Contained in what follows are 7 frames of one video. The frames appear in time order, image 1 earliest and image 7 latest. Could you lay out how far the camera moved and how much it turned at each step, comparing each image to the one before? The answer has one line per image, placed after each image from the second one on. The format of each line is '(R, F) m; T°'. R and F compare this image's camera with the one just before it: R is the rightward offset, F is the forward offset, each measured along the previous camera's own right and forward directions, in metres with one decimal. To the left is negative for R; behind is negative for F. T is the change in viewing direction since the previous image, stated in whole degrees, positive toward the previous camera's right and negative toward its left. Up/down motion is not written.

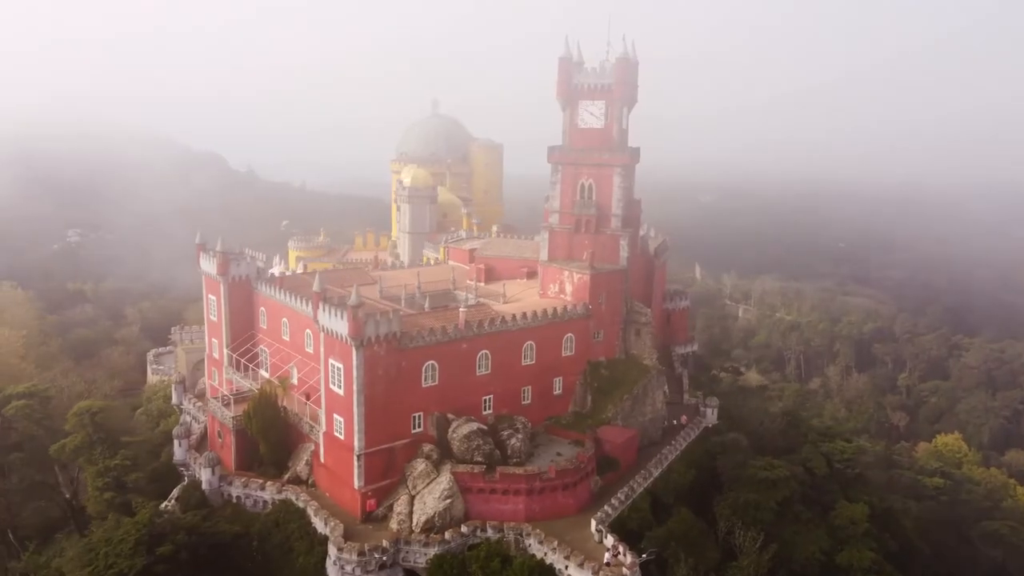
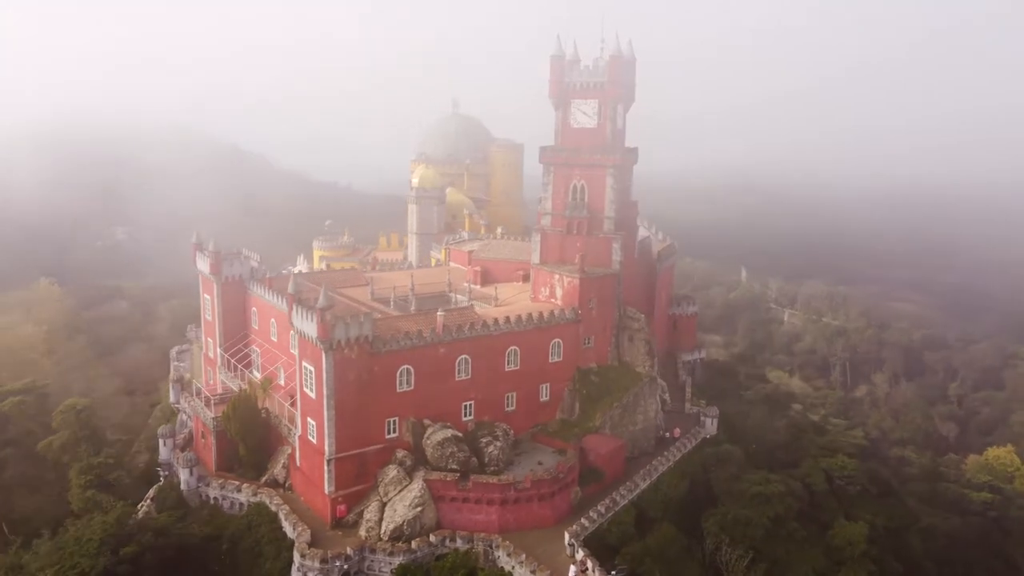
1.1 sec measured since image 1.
(+2.3, +0.8) m; -3°
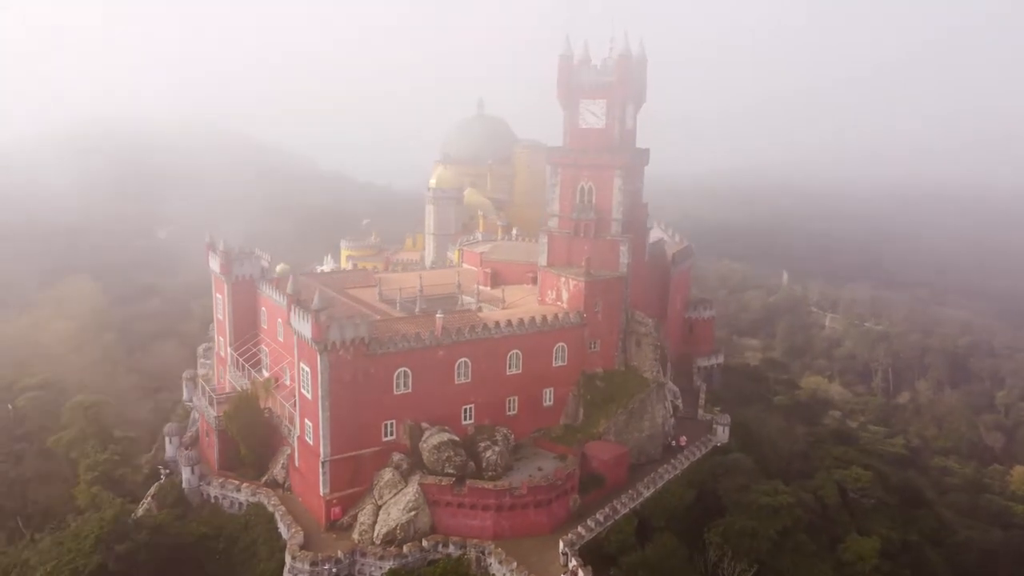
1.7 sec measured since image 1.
(+1.3, +0.4) m; -3°
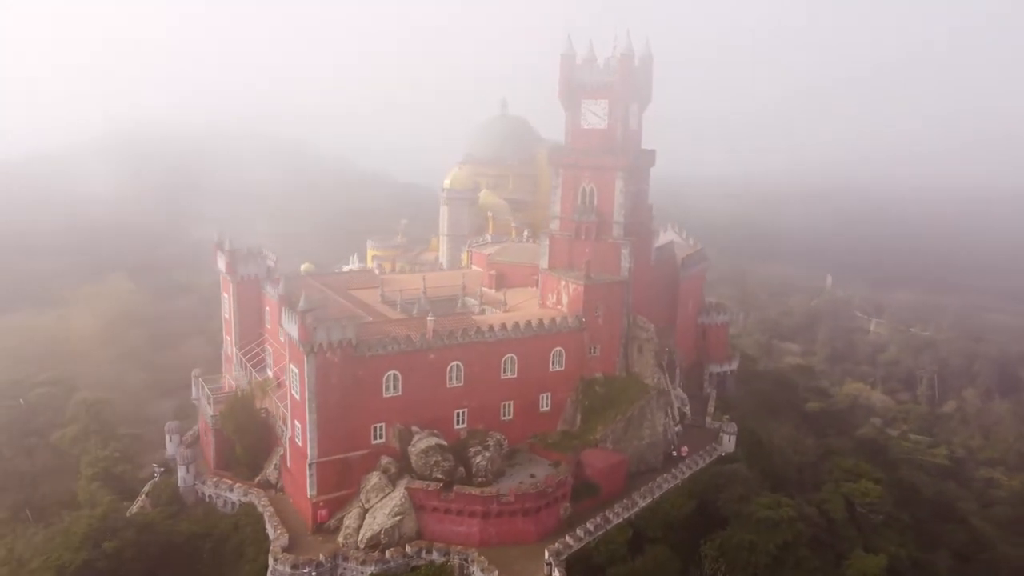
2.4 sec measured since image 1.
(+1.6, +0.5) m; -3°
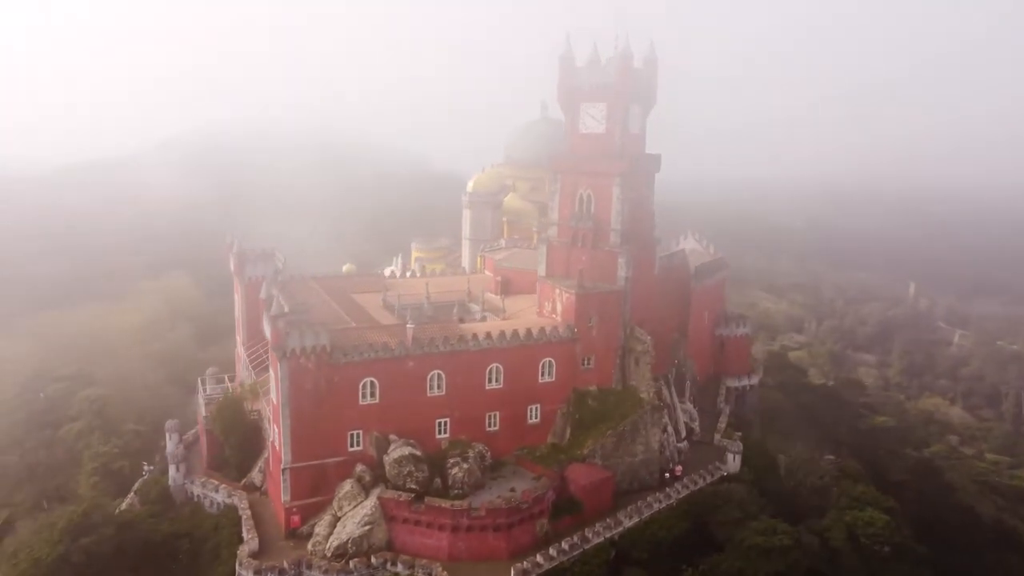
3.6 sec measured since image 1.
(+3.0, +0.8) m; -5°
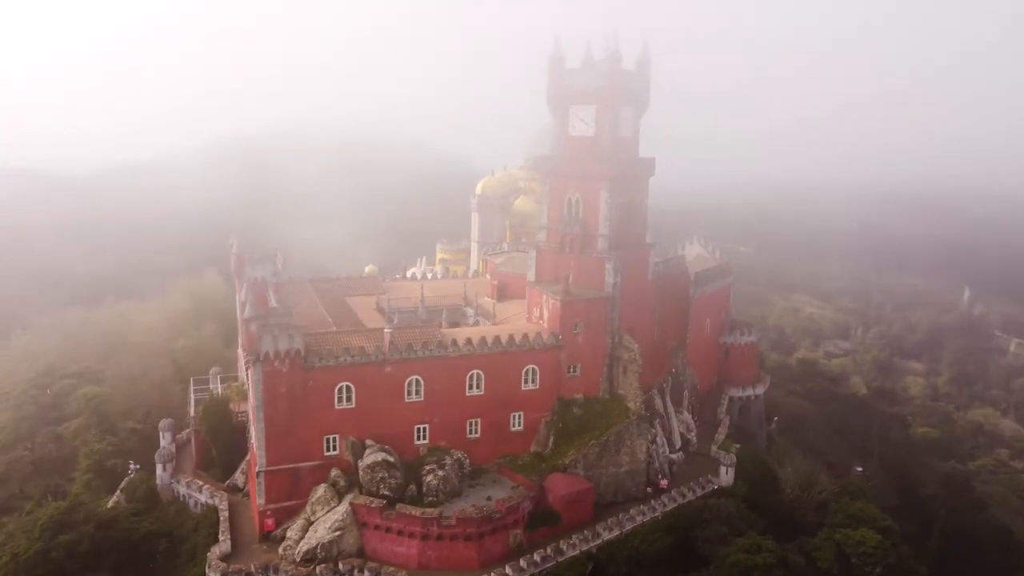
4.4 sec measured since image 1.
(+2.2, +0.5) m; -3°
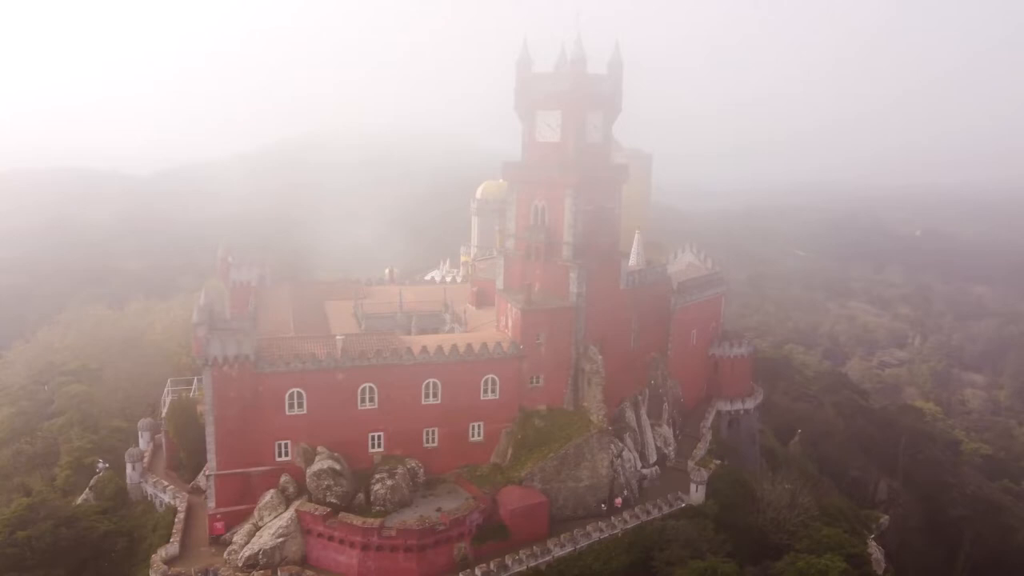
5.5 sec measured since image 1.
(+3.4, +0.5) m; -4°
